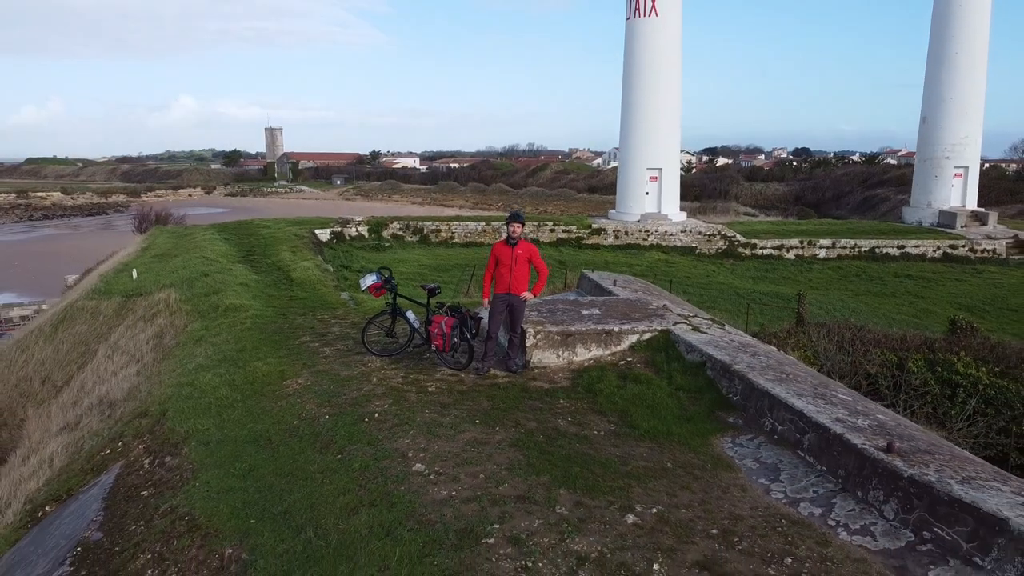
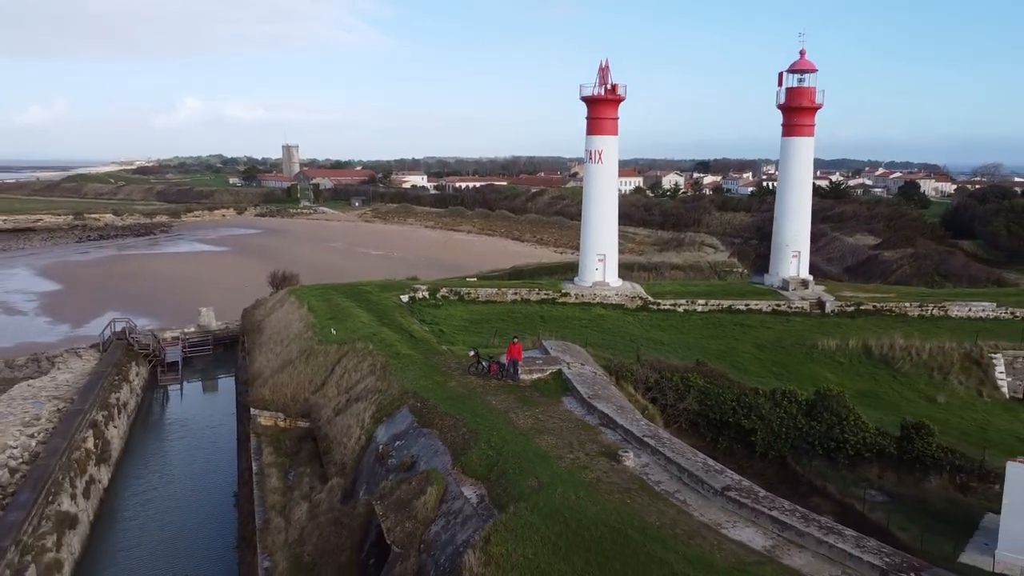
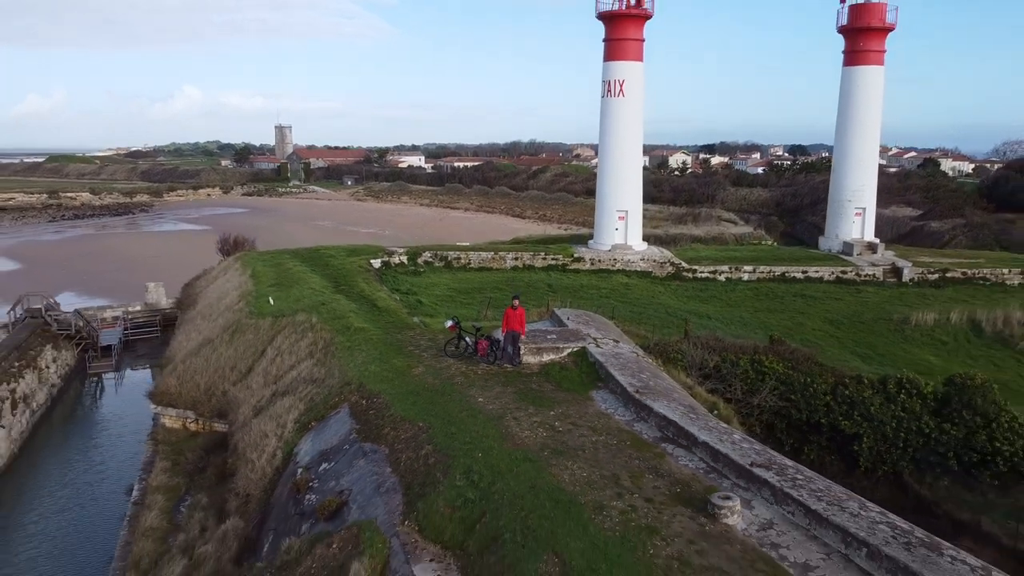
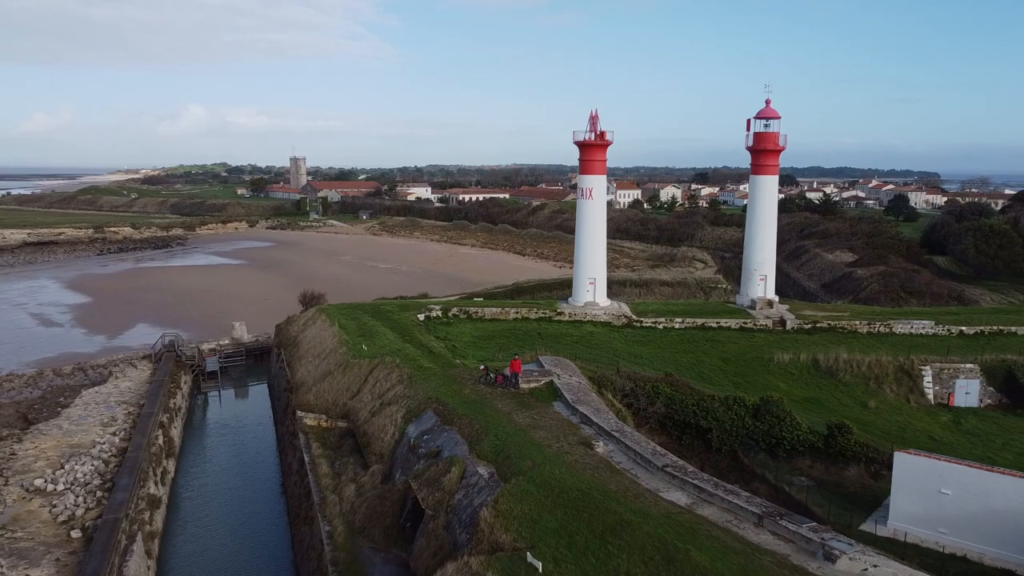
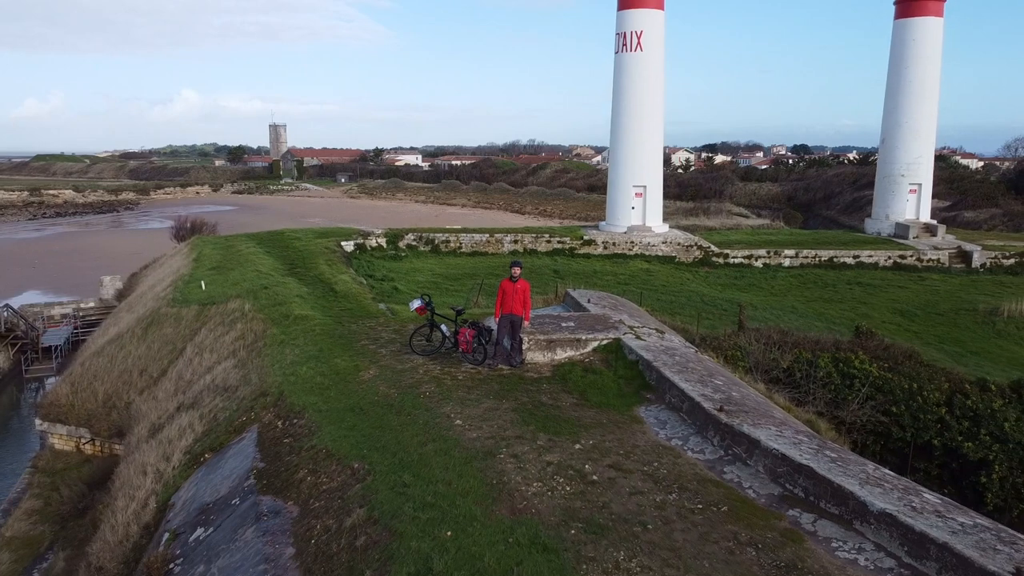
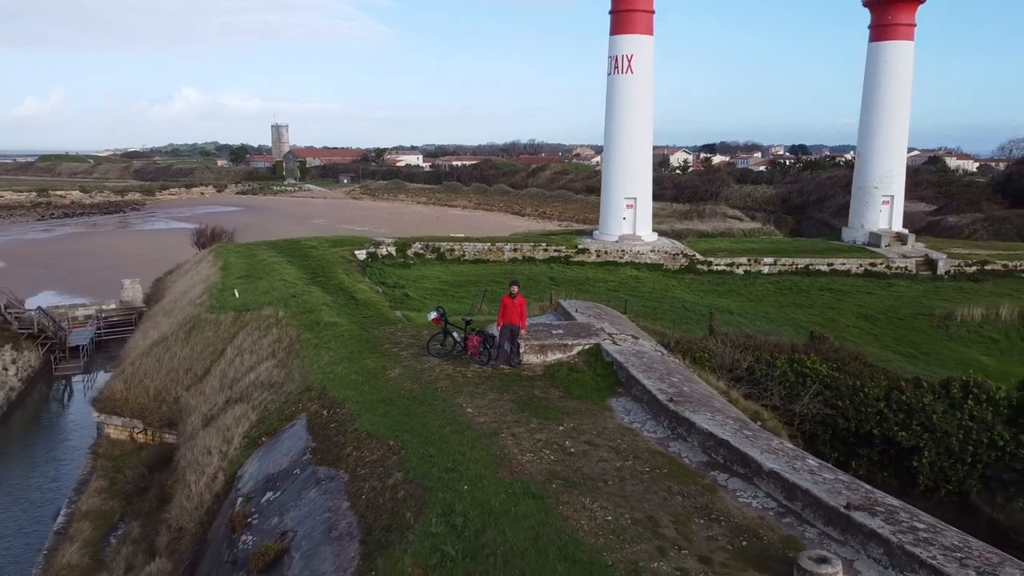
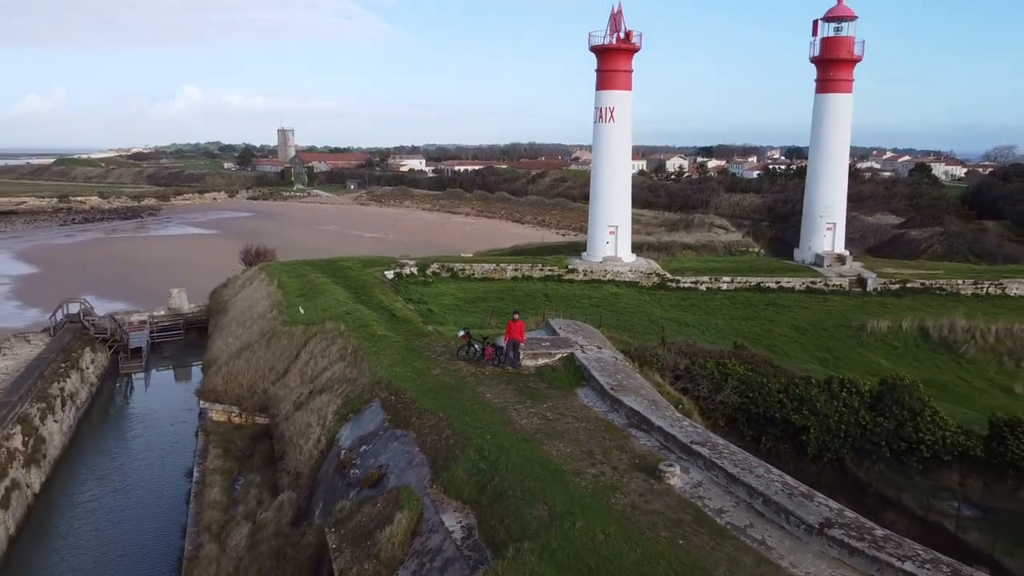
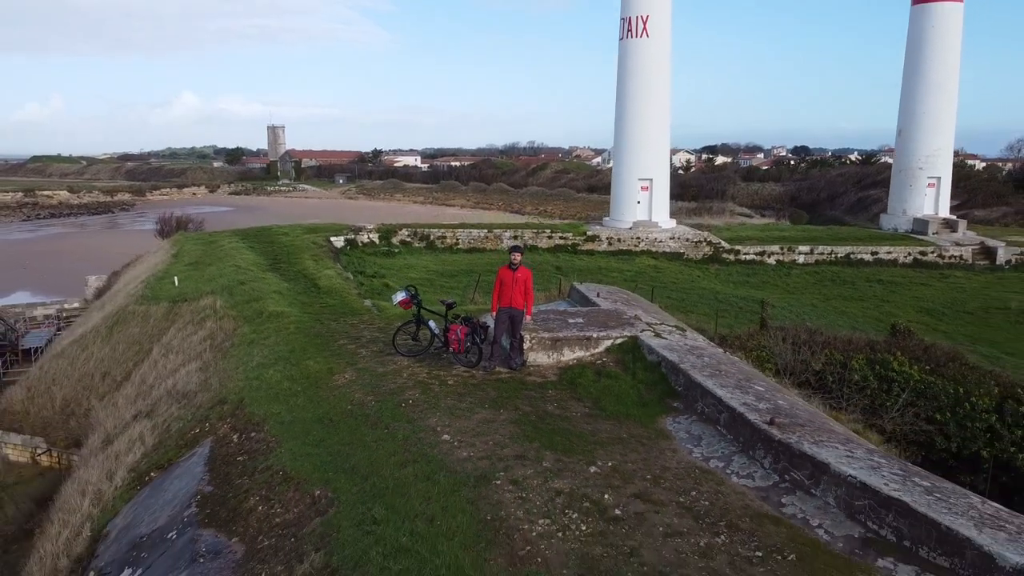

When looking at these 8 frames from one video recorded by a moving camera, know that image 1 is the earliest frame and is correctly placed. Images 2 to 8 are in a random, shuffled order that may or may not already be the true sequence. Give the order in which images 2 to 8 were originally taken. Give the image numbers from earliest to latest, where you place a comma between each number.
8, 5, 6, 3, 7, 2, 4
